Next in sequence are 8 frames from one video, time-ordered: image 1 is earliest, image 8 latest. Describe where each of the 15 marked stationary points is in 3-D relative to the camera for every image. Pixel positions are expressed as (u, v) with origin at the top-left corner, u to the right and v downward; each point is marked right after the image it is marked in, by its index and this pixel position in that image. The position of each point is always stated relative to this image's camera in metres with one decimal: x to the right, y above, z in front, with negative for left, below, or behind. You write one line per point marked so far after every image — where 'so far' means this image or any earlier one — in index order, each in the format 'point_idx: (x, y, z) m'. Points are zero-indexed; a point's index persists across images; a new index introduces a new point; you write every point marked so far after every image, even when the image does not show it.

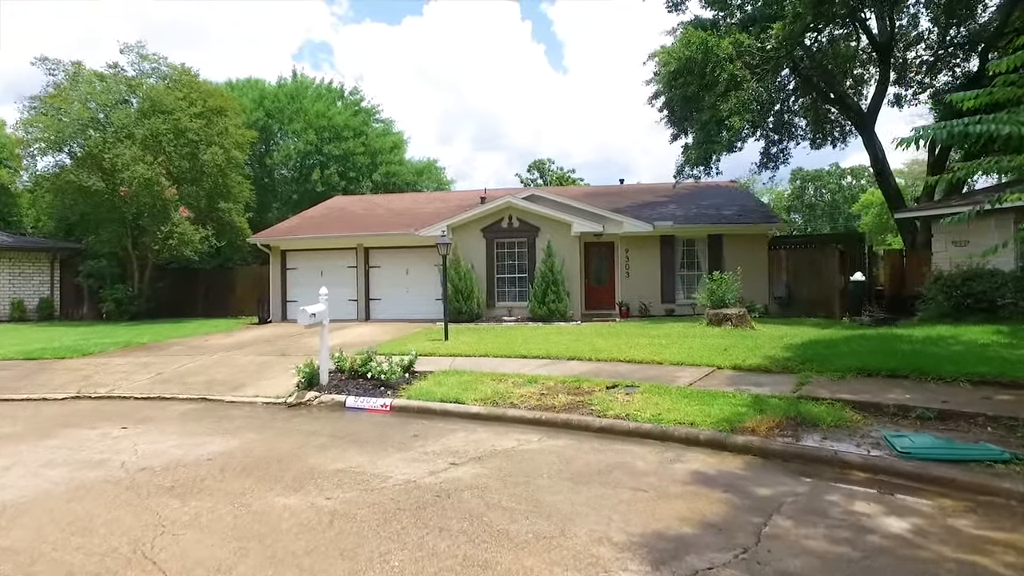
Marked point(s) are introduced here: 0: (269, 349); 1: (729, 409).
0: (-4.9, -1.2, +13.7) m
1: (+2.5, -1.4, +7.8) m
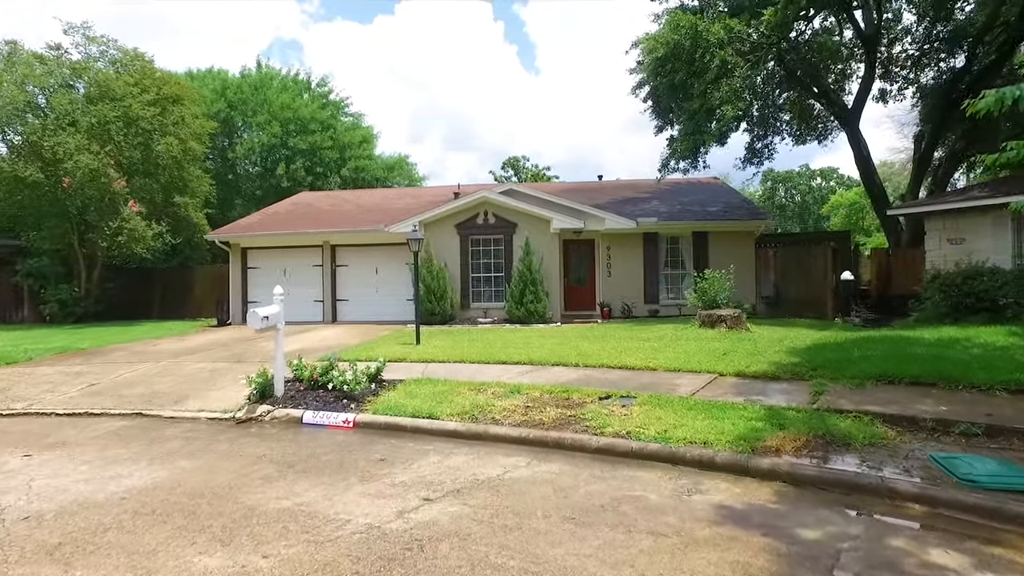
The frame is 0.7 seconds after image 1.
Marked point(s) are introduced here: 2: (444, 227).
0: (-5.3, -1.2, +12.4) m
1: (+2.3, -1.4, +6.9) m
2: (-1.9, +1.7, +19.3) m
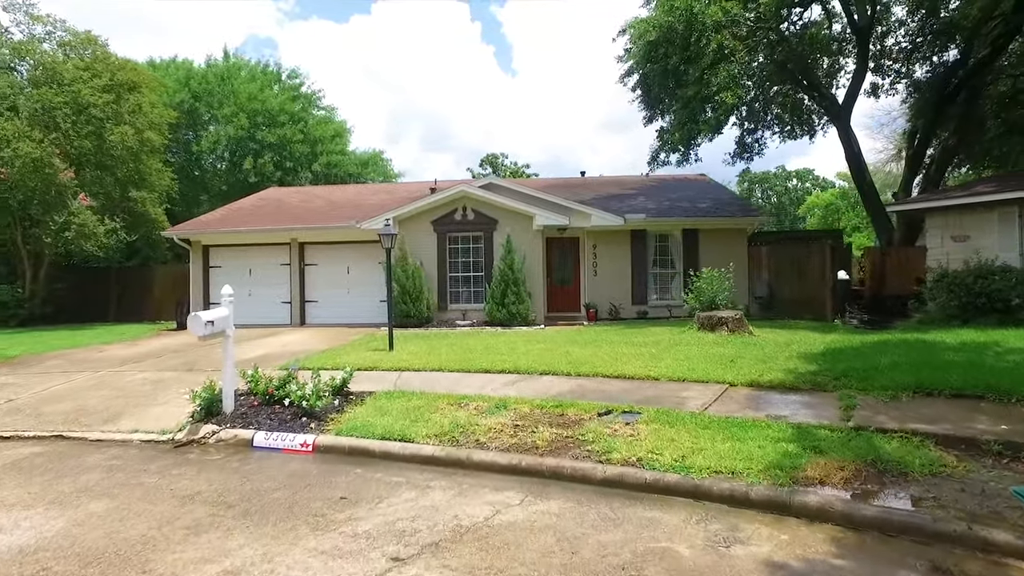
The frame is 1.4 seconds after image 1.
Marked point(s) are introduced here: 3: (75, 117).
0: (-5.6, -1.2, +11.2) m
1: (+2.2, -1.4, +5.9) m
2: (-2.5, +1.7, +18.1) m
3: (-11.9, +4.6, +18.5) m
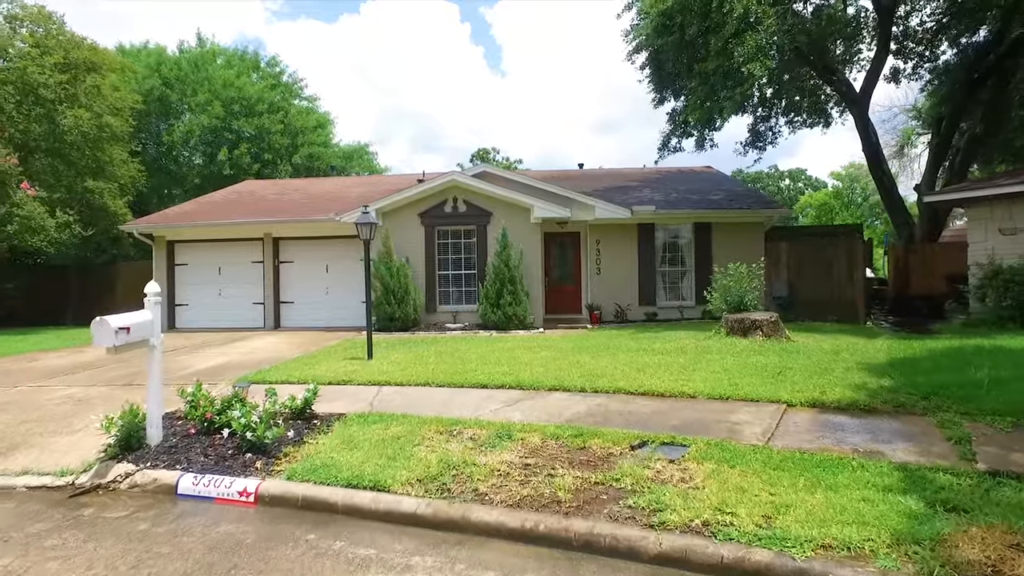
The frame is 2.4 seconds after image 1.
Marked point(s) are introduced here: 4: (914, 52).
0: (-5.6, -1.2, +9.4) m
1: (+2.3, -1.3, +4.2) m
2: (-2.6, +1.7, +16.5) m
3: (-12.0, +4.6, +16.7) m
4: (+11.7, +6.9, +19.9) m
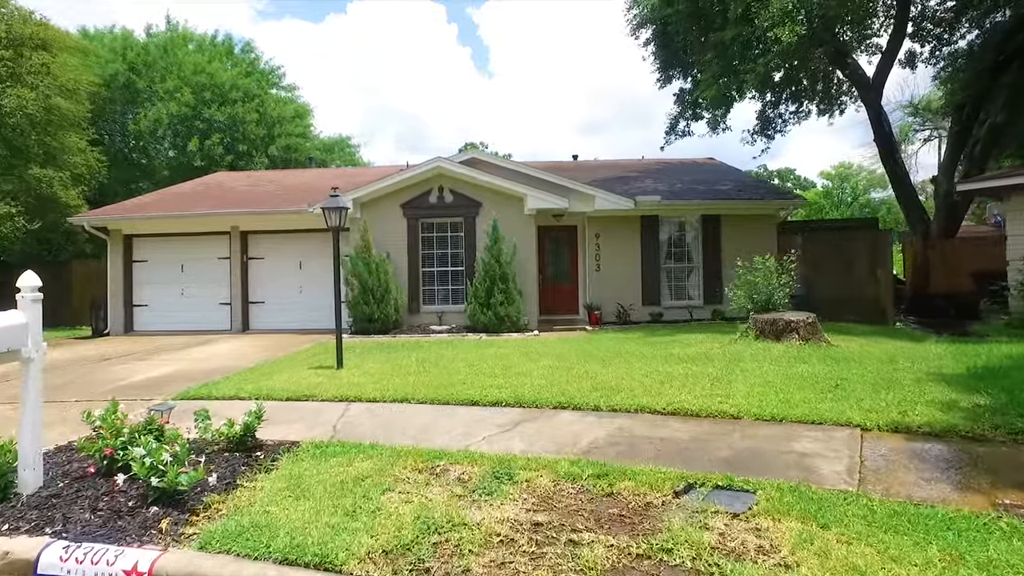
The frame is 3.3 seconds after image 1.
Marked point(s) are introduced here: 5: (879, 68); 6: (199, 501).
0: (-5.6, -1.2, +7.8) m
1: (+2.4, -1.3, +2.8) m
2: (-2.8, +1.8, +14.9) m
3: (-12.2, +4.7, +15.0) m
4: (+11.5, +6.9, +18.7) m
5: (+10.5, +6.3, +19.5) m
6: (-1.9, -1.3, +4.2) m
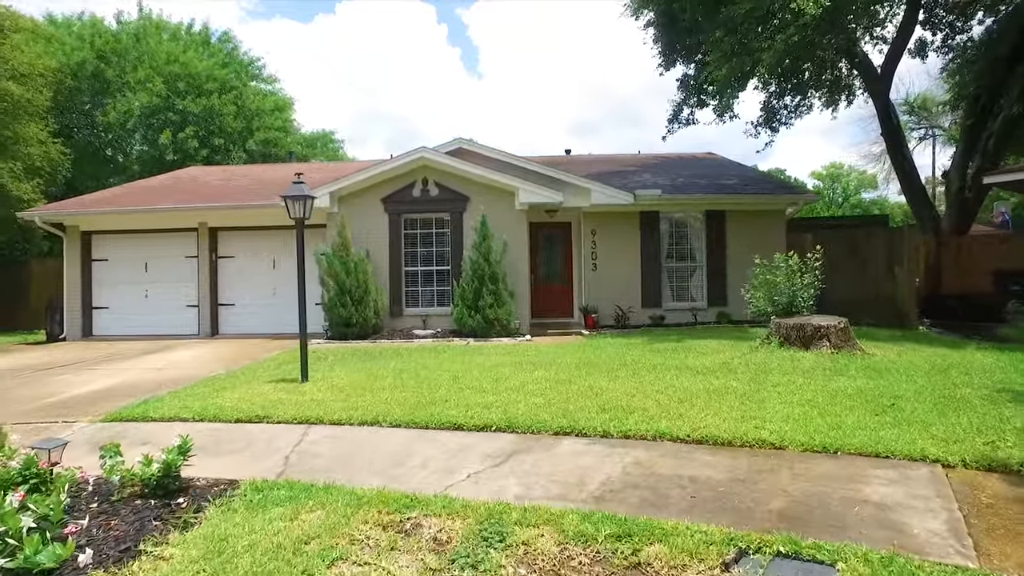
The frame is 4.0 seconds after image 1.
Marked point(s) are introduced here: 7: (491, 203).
0: (-5.7, -1.2, +6.7) m
1: (+2.3, -1.3, +1.7) m
2: (-2.9, +1.8, +13.8) m
3: (-12.4, +4.7, +13.7) m
4: (+11.2, +6.9, +17.7) m
5: (+10.2, +6.3, +18.5) m
6: (-2.0, -1.3, +3.1) m
7: (-0.4, +1.7, +13.6) m
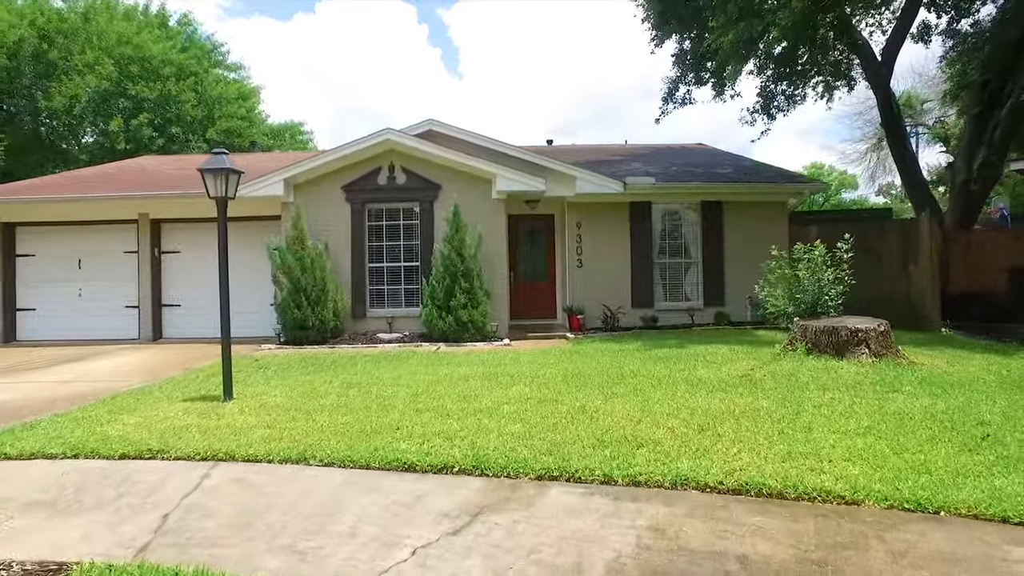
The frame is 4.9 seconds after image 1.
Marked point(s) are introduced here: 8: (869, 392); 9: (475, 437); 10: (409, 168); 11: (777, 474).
0: (-5.9, -1.1, +5.1) m
1: (+2.3, -1.2, +0.4) m
2: (-3.4, +1.8, +12.3) m
3: (-12.8, +4.7, +12.0) m
4: (+10.7, +6.9, +16.7) m
5: (+9.6, +6.3, +17.4) m
6: (-2.1, -1.3, +1.6) m
7: (-0.8, +1.7, +12.2) m
8: (+2.7, -0.8, +5.2) m
9: (-0.2, -1.0, +4.6) m
10: (-1.8, +2.1, +12.3) m
11: (+1.4, -1.0, +3.7) m
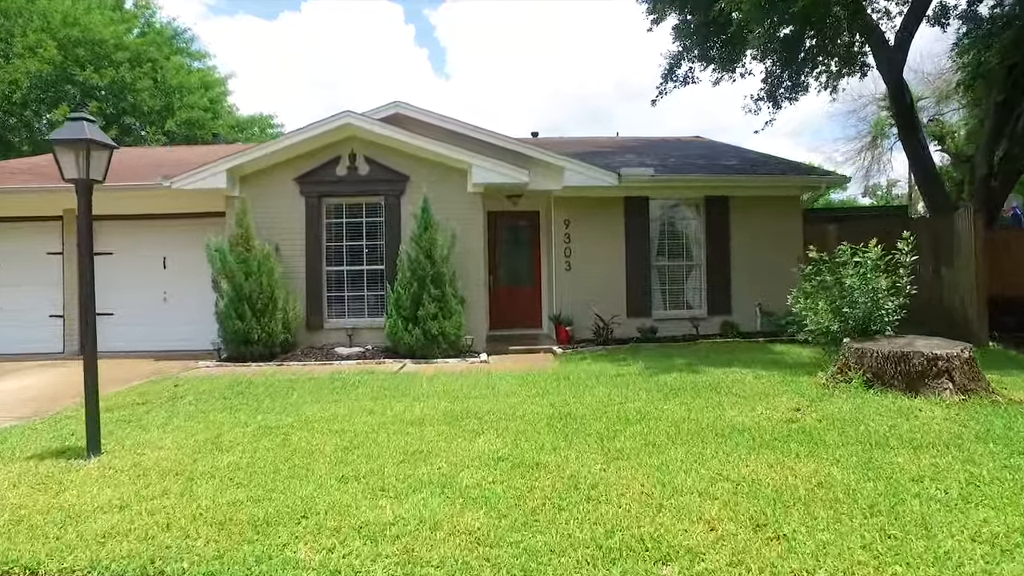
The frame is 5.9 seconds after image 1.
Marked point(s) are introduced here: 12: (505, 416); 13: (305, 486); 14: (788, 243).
0: (-6.1, -1.2, +3.4) m
1: (+2.1, -1.3, -1.1) m
2: (-3.7, +1.7, +10.7) m
3: (-13.1, +4.6, +10.2) m
4: (+10.2, +6.8, +15.3) m
5: (+9.2, +6.2, +16.0) m
6: (-2.2, -1.4, 0.0) m
7: (-1.2, +1.6, +10.6) m
8: (+2.5, -0.9, +3.7) m
9: (-0.4, -1.1, +3.0) m
10: (-2.2, +2.0, +10.7) m
11: (+1.3, -1.1, +2.1) m
12: (0.0, -0.9, +5.1) m
13: (-1.2, -1.1, +3.8) m
14: (+4.8, +0.8, +11.8) m
